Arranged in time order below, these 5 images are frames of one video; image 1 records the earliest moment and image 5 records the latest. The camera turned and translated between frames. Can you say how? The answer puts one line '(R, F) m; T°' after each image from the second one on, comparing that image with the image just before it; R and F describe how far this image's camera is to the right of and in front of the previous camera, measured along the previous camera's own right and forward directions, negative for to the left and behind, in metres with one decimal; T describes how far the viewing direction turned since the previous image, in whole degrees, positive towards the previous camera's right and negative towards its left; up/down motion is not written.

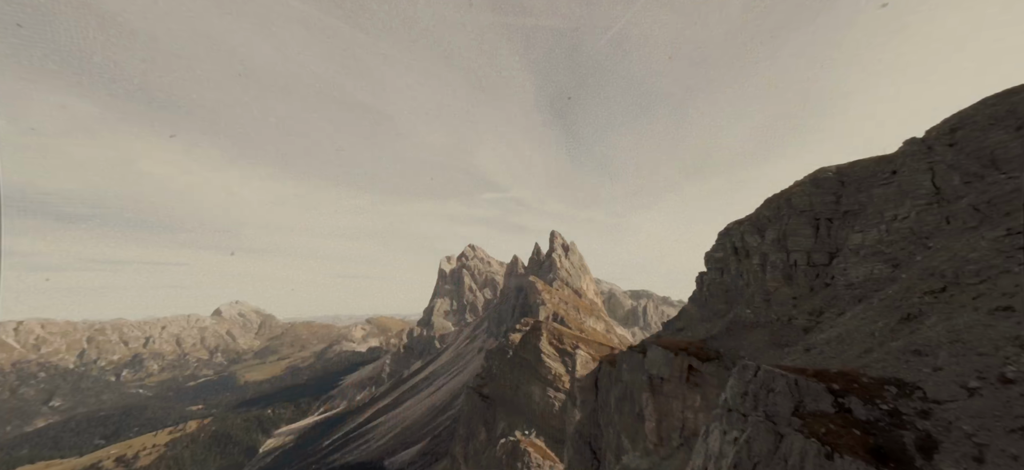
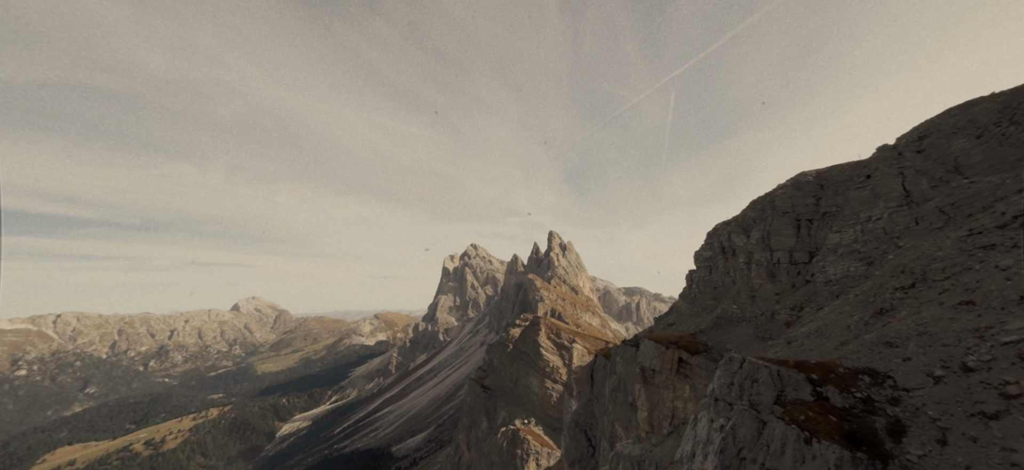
(0.0, -2.5) m; 0°
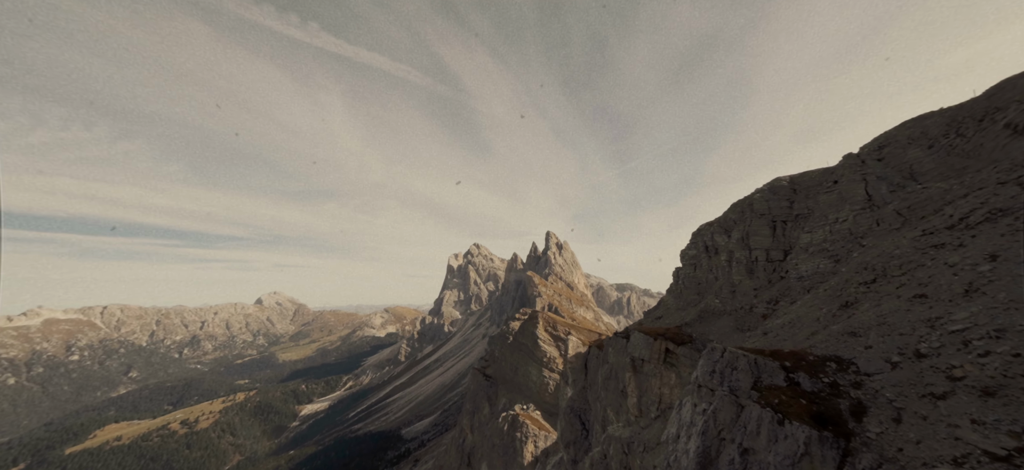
(0.0, -3.7) m; 0°
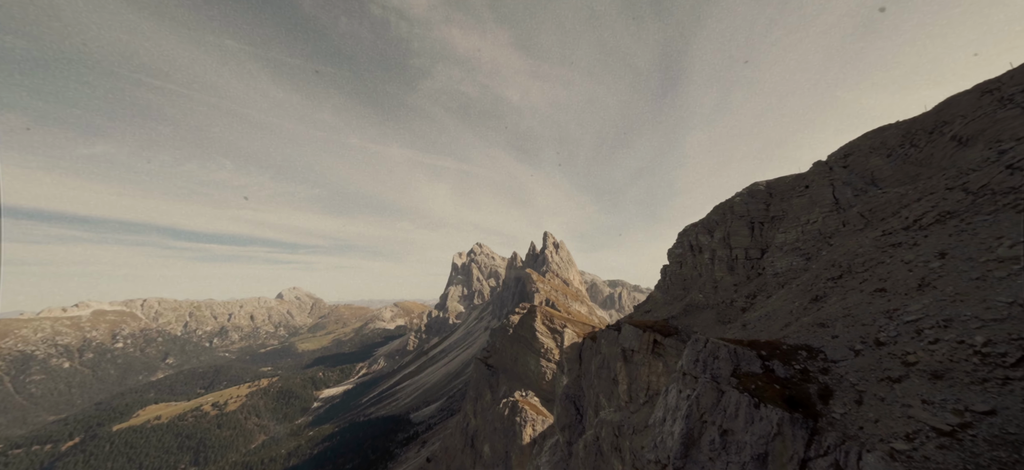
(0.0, -3.9) m; 0°
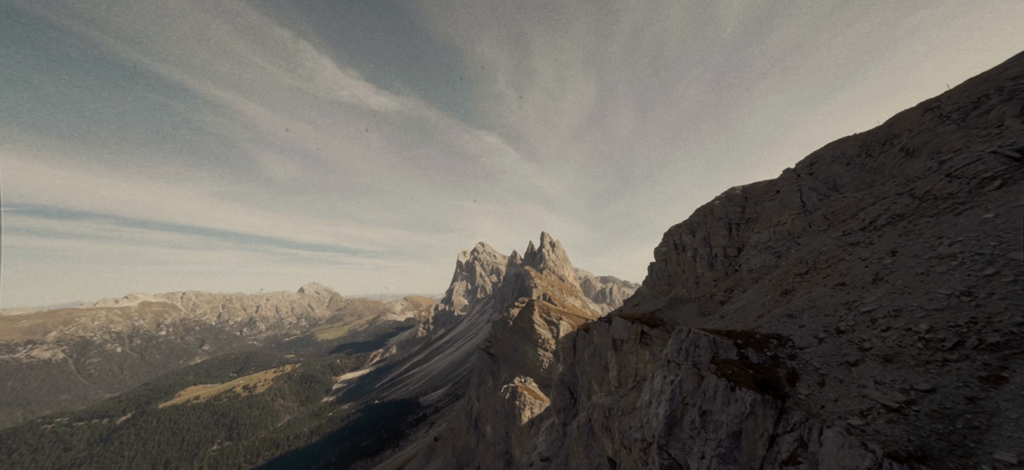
(+0.1, -4.7) m; 0°
